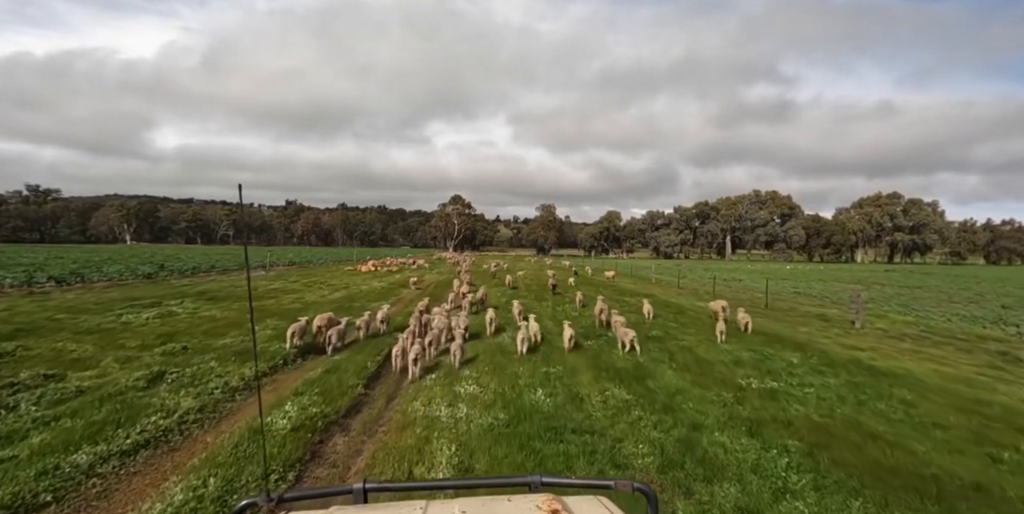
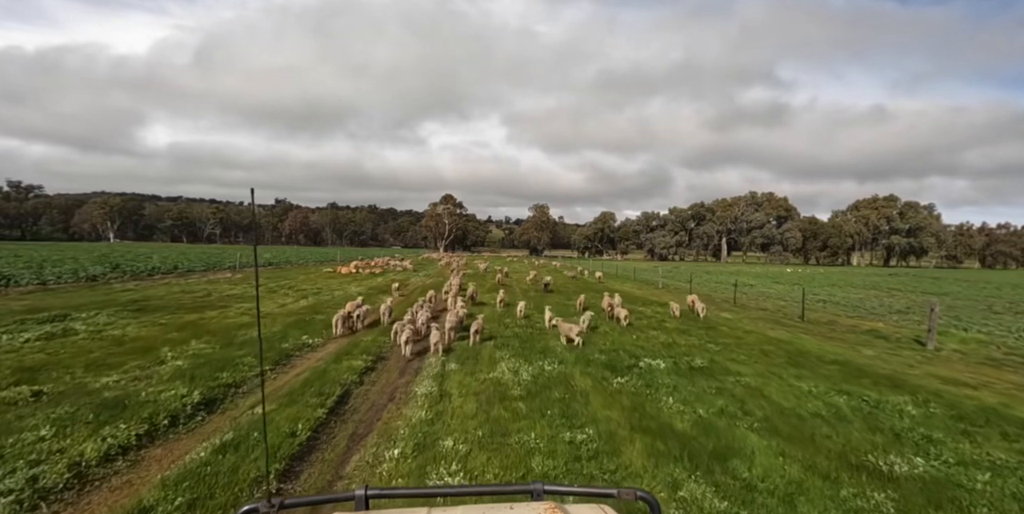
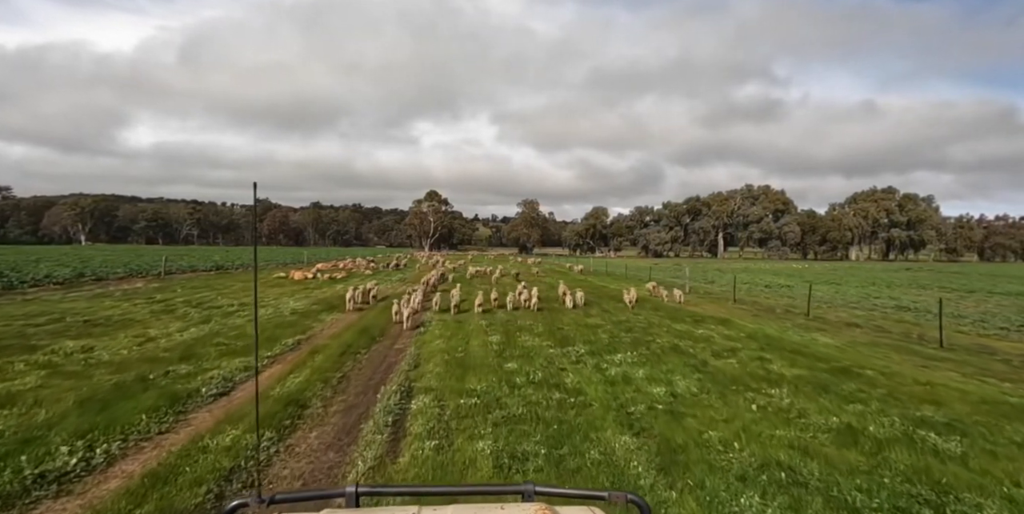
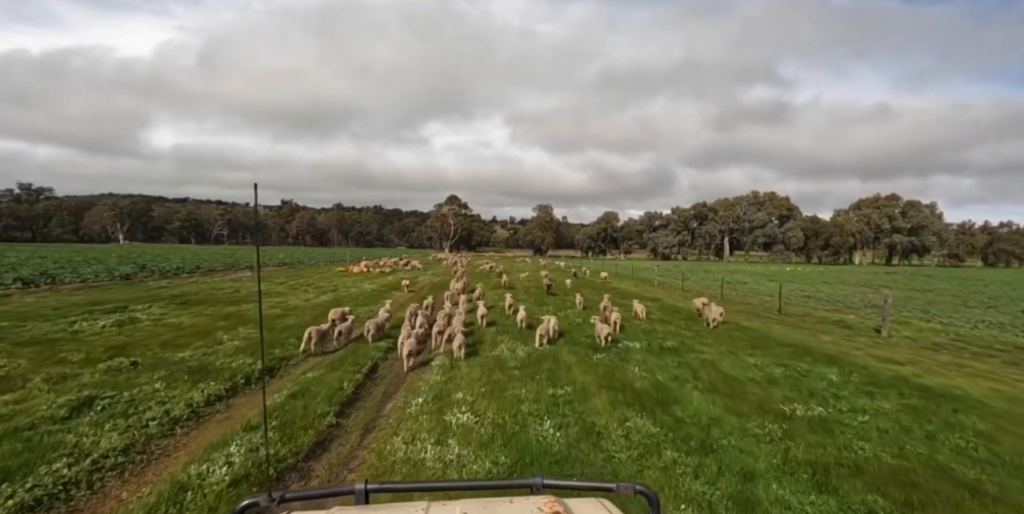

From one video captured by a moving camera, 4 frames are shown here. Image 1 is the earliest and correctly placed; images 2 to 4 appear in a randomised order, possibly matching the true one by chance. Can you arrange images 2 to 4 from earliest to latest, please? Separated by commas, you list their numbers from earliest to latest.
4, 2, 3
